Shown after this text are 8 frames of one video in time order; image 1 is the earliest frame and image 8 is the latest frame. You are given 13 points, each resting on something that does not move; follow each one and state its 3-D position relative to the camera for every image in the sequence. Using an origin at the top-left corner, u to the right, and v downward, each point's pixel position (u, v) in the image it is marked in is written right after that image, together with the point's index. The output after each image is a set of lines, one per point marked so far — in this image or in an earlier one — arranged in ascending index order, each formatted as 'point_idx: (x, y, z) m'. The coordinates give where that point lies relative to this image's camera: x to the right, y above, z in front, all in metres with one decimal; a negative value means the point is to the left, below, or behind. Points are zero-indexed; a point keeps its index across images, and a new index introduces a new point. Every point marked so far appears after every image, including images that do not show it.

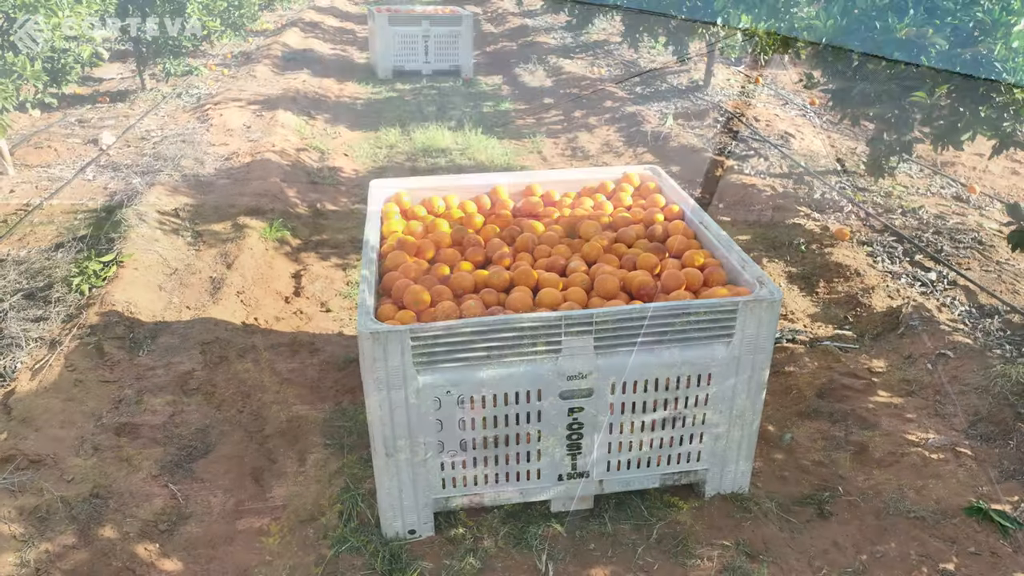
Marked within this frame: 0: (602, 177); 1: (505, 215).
0: (+0.2, +0.3, +3.3) m
1: (0.0, +0.2, +3.0) m
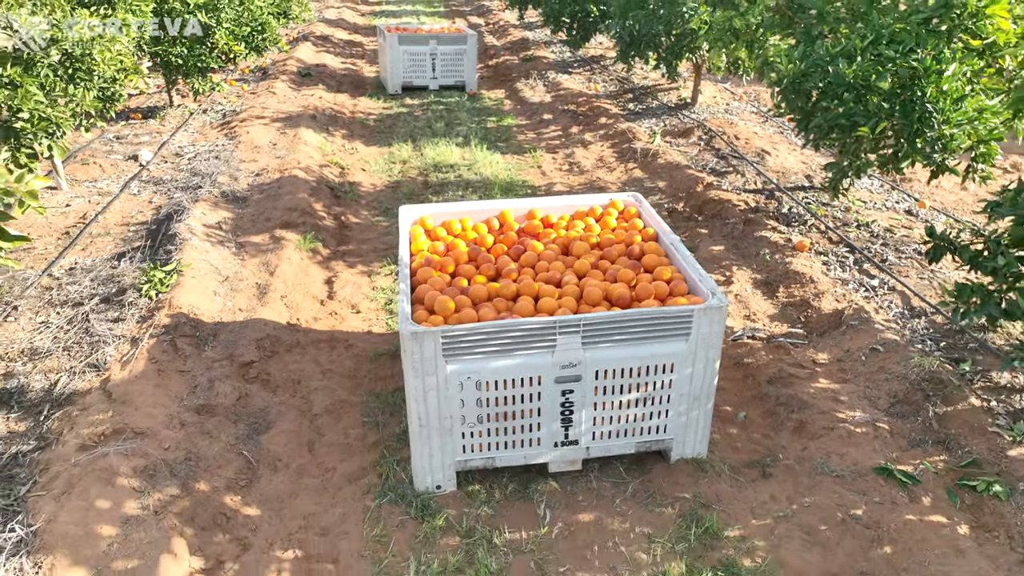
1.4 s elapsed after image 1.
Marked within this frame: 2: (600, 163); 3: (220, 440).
0: (+0.3, +0.3, +4.0) m
1: (0.0, +0.2, +3.7) m
2: (+0.5, +0.8, +7.4) m
3: (-0.8, -0.4, +3.4) m
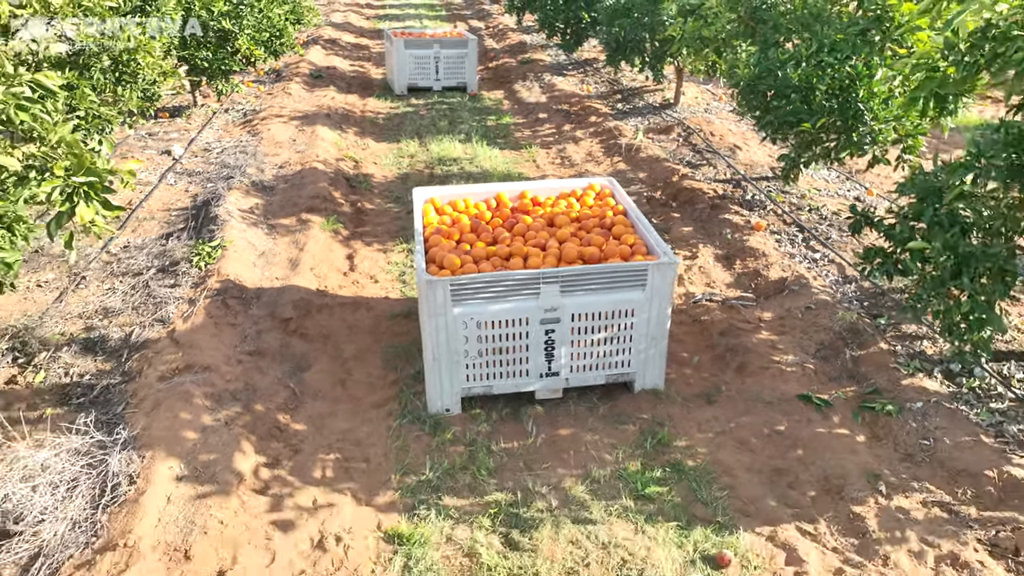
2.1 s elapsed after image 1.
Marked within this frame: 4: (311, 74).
0: (+0.2, +0.4, +4.8) m
1: (0.0, +0.3, +4.5) m
2: (+0.5, +0.9, +8.2) m
3: (-0.8, -0.3, +4.2) m
4: (-1.9, +2.1, +11.8) m
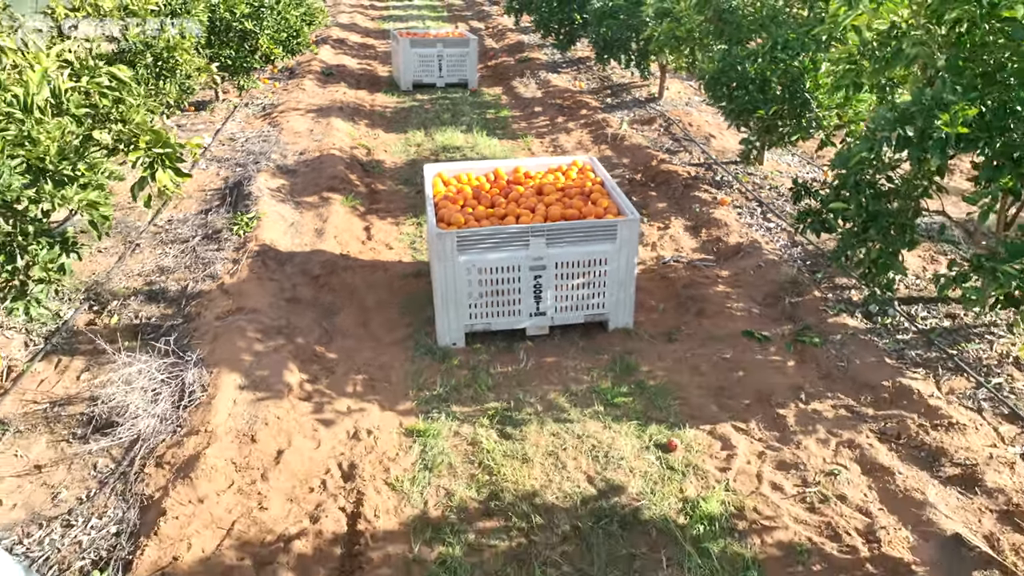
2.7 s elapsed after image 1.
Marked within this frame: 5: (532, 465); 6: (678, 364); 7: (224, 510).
0: (+0.2, +0.6, +5.6) m
1: (0.0, +0.5, +5.3) m
2: (+0.5, +1.1, +9.1) m
3: (-0.9, -0.1, +5.1) m
4: (-2.0, +2.2, +12.7) m
5: (+0.1, -0.6, +3.8) m
6: (+0.6, -0.3, +4.7) m
7: (-0.8, -0.6, +3.4) m
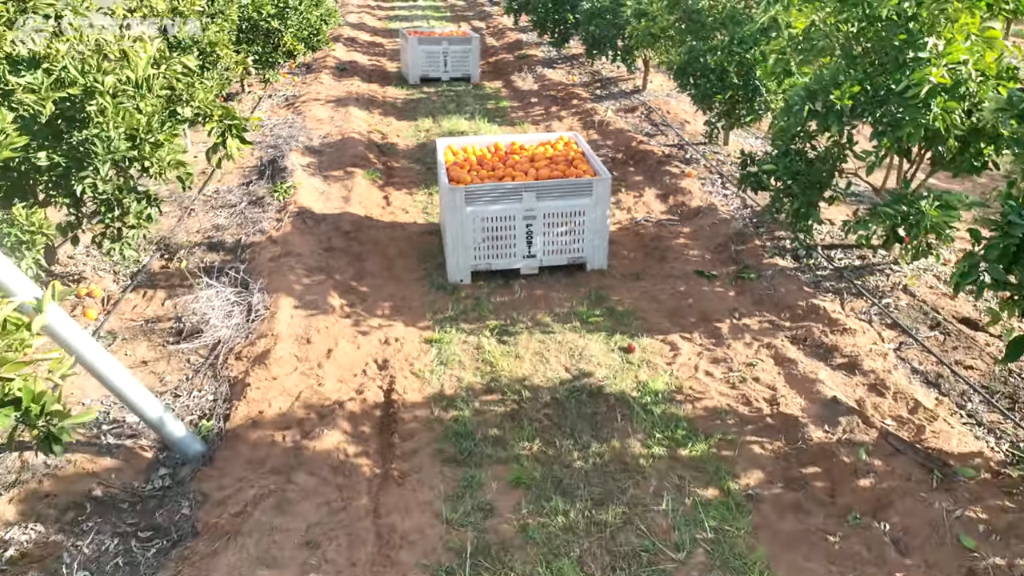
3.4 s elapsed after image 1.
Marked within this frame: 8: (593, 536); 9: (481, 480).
0: (+0.2, +0.8, +6.8) m
1: (-0.1, +0.7, +6.5) m
2: (+0.5, +1.3, +10.3) m
3: (-0.9, +0.1, +6.3) m
4: (-2.0, +2.5, +13.8) m
5: (0.0, -0.3, +4.9) m
6: (+0.6, 0.0, +5.8) m
7: (-0.8, -0.4, +4.6) m
8: (+0.2, -0.7, +3.5) m
9: (-0.1, -0.6, +3.9) m
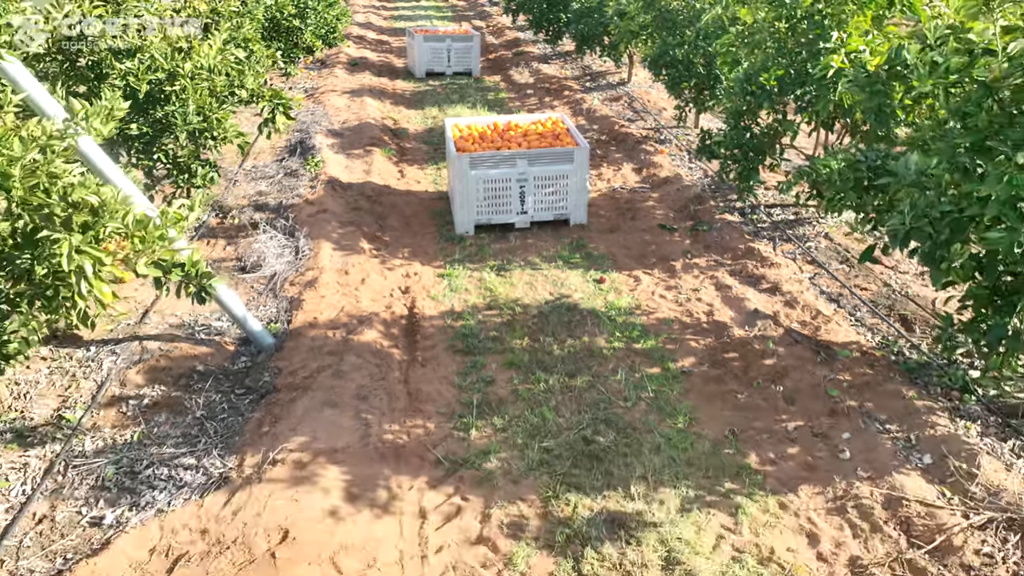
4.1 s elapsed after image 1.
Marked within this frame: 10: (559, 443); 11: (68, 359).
0: (+0.2, +1.1, +8.1) m
1: (-0.1, +1.0, +7.8) m
2: (+0.5, +1.6, +11.6) m
3: (-0.9, +0.4, +7.6) m
4: (-2.0, +2.8, +15.1) m
5: (0.0, 0.0, +6.2) m
6: (+0.6, +0.3, +7.1) m
7: (-0.8, -0.1, +5.9) m
8: (+0.2, -0.4, +4.8) m
9: (-0.1, -0.3, +5.2) m
10: (+0.2, -0.6, +4.4) m
11: (-1.9, -0.3, +5.1) m
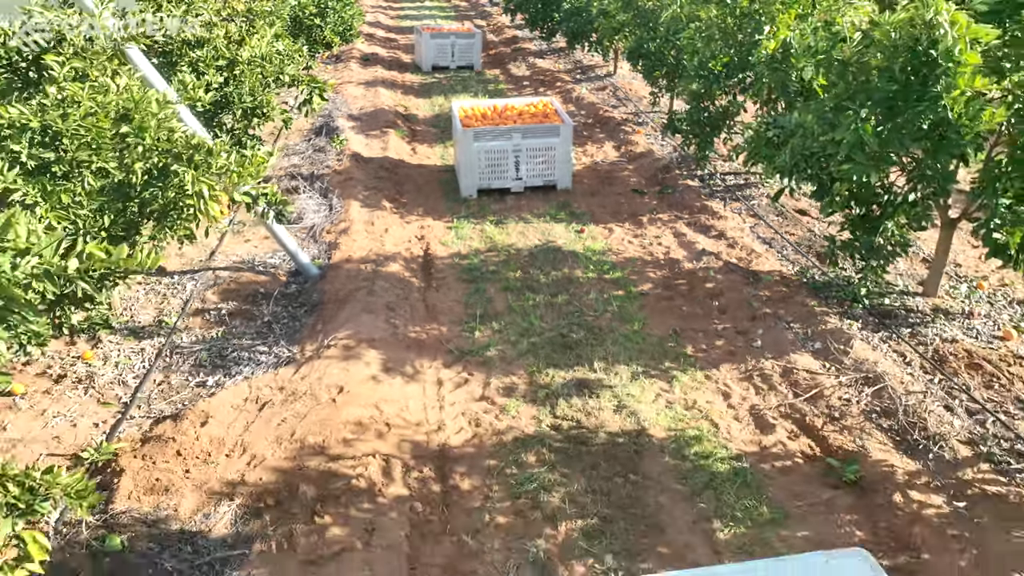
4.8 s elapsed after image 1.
0: (+0.2, +1.4, +9.5) m
1: (-0.1, +1.3, +9.2) m
2: (+0.4, +1.9, +12.9) m
3: (-0.9, +0.7, +8.9) m
4: (-2.0, +3.1, +16.5) m
5: (0.0, +0.3, +7.6) m
6: (+0.6, +0.6, +8.5) m
7: (-0.9, +0.3, +7.2) m
8: (+0.2, -0.1, +6.2) m
9: (-0.1, 0.0, +6.5) m
10: (+0.1, -0.2, +5.7) m
11: (-1.9, 0.0, +6.5) m
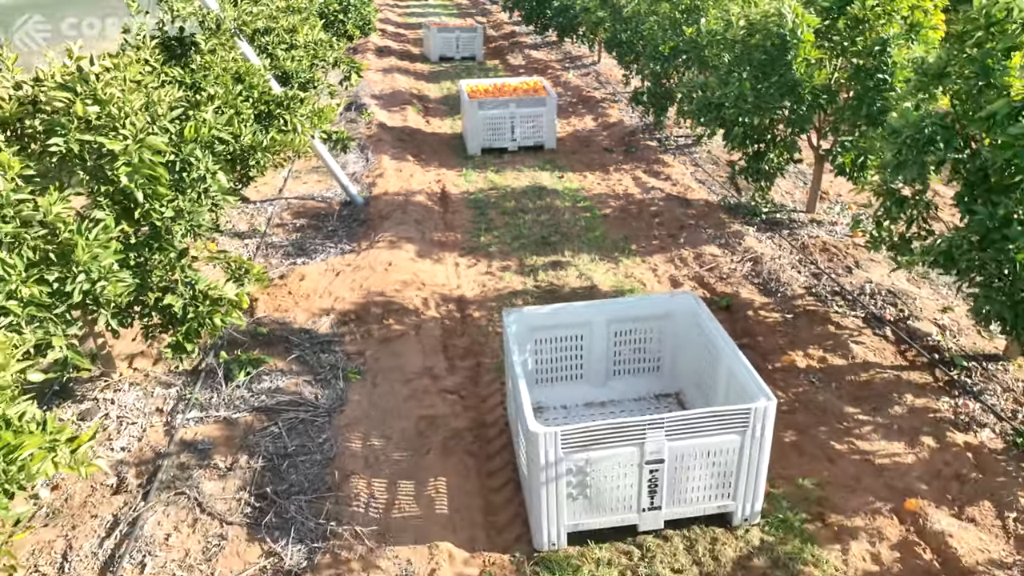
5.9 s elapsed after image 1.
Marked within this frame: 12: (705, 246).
0: (+0.1, +2.0, +11.8) m
1: (-0.1, +1.9, +11.5) m
2: (+0.4, +2.5, +15.2) m
3: (-1.0, +1.3, +11.2) m
4: (-2.1, +3.7, +18.8) m
5: (0.0, +0.9, +9.9) m
6: (+0.5, +1.1, +10.8) m
7: (-0.9, +0.8, +9.6) m
8: (+0.2, +0.5, +8.5) m
9: (-0.2, +0.6, +8.8) m
10: (+0.1, +0.3, +8.1) m
11: (-1.9, +0.6, +8.8) m
12: (+1.2, +0.3, +7.7) m
